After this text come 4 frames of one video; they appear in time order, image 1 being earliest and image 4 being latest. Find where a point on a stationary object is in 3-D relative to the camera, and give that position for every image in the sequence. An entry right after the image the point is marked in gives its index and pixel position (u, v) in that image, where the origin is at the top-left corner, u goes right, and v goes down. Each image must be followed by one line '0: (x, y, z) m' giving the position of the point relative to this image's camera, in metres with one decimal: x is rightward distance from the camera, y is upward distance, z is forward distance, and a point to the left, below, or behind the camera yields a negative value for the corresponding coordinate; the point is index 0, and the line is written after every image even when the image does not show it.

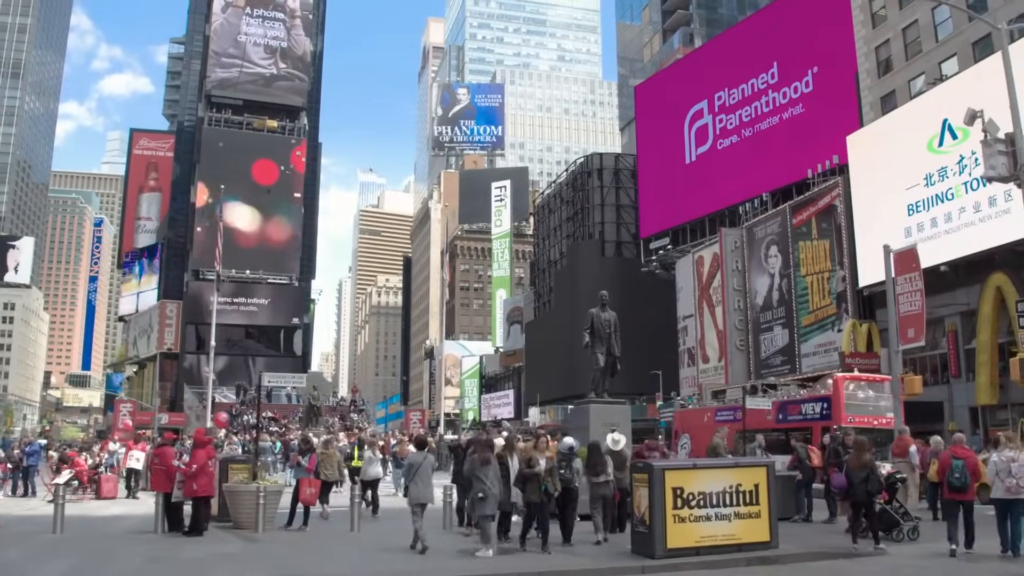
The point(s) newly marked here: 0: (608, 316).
0: (+1.4, -0.4, +15.9) m
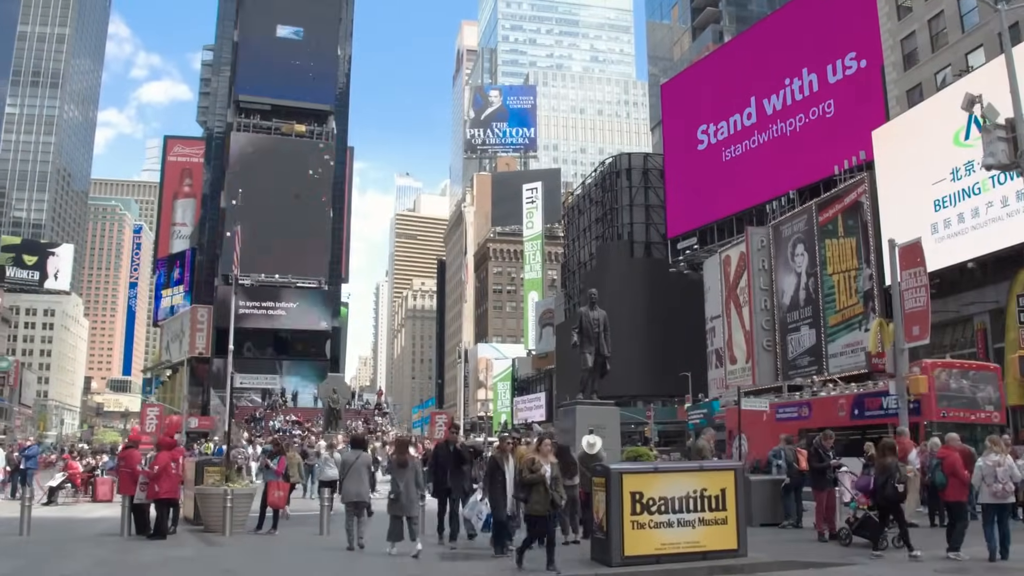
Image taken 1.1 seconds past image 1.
0: (+1.2, -0.4, +15.4) m
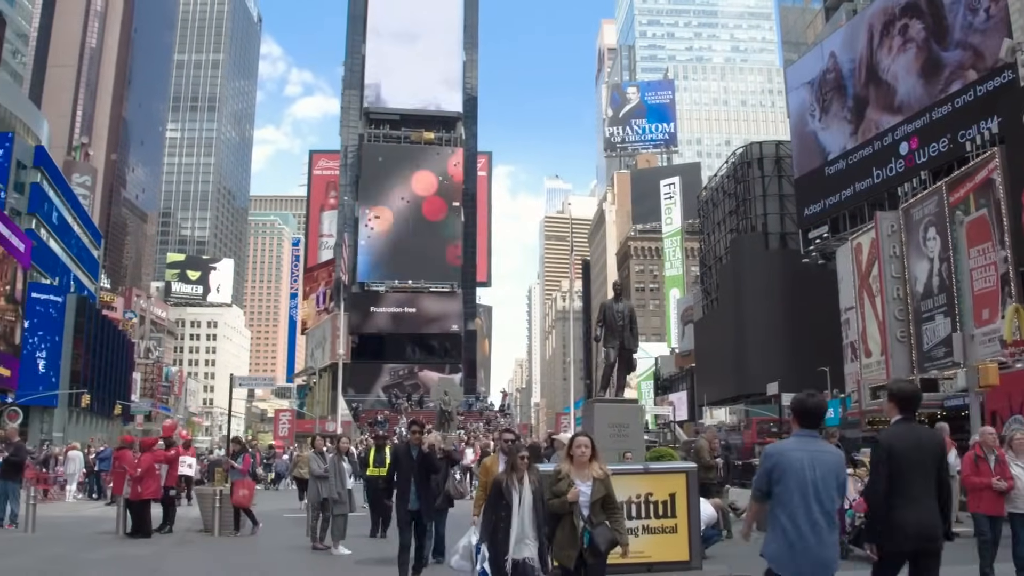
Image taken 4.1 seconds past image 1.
0: (+1.5, -0.3, +14.5) m
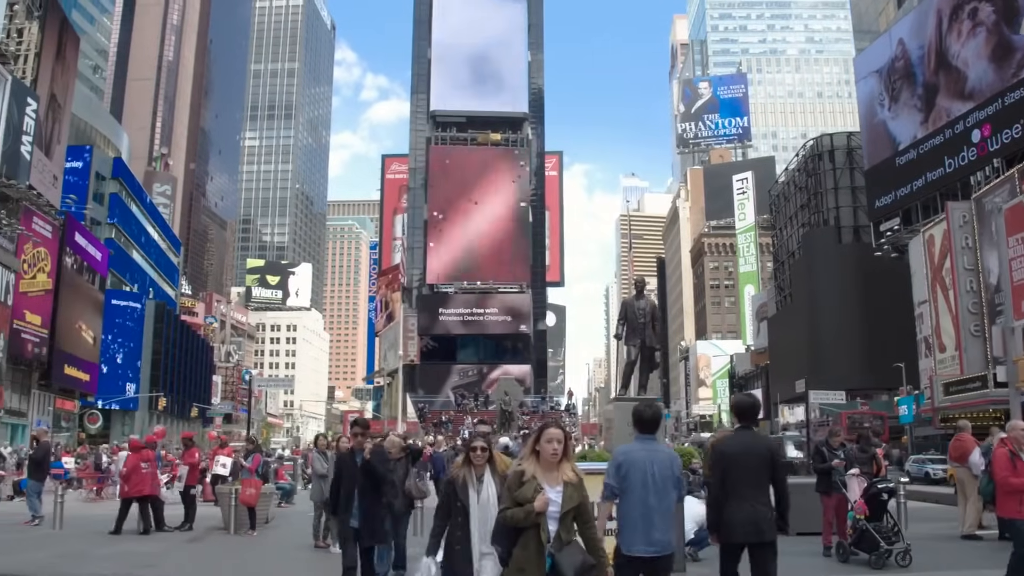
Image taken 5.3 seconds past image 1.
0: (+1.8, -0.2, +14.3) m
